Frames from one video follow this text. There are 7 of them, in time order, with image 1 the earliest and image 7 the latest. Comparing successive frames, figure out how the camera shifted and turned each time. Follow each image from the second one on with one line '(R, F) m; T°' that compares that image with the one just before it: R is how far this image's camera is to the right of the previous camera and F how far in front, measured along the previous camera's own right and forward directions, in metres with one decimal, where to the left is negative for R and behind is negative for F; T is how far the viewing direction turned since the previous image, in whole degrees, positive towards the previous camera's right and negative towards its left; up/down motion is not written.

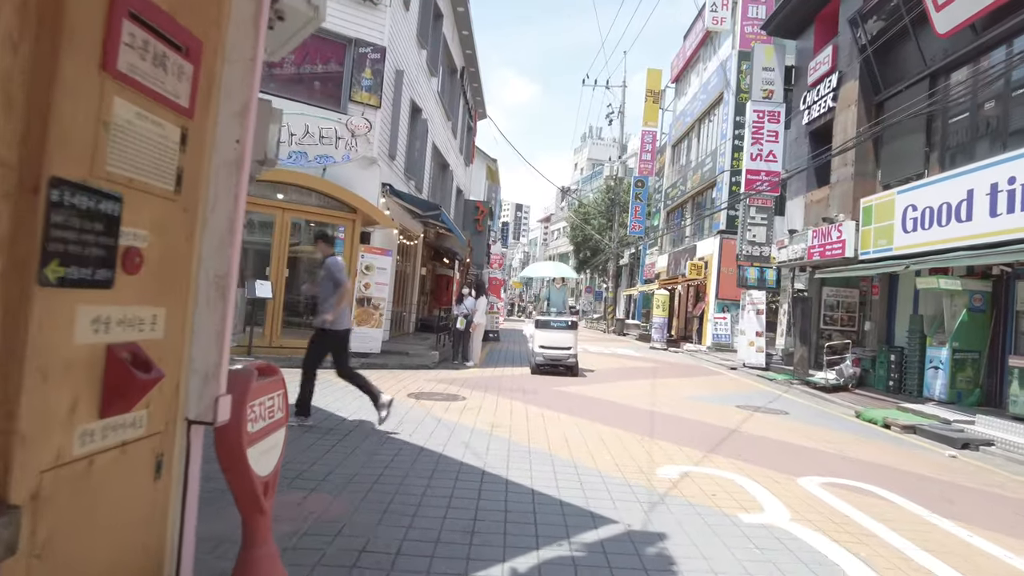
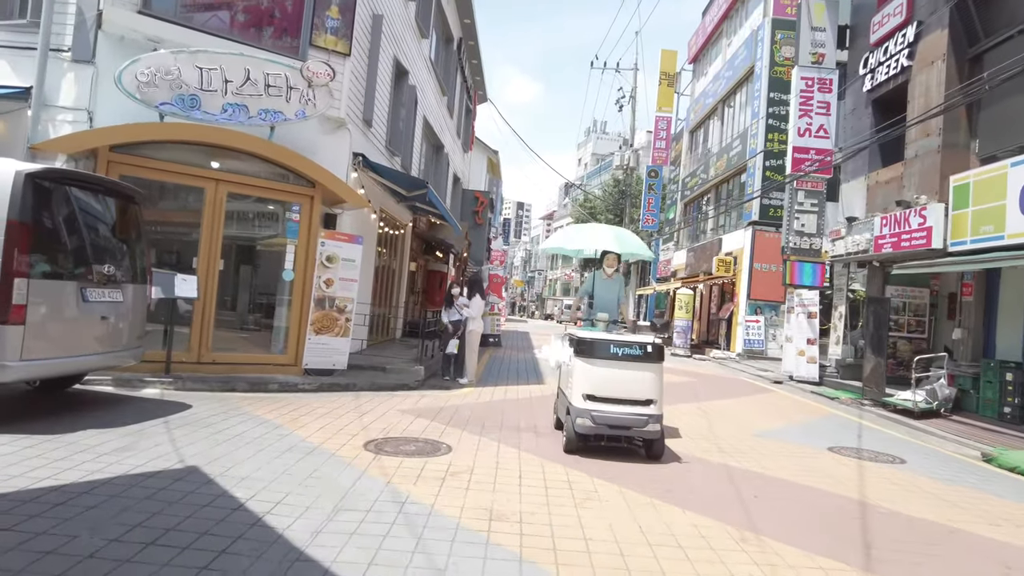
(-0.1, +2.5) m; 0°
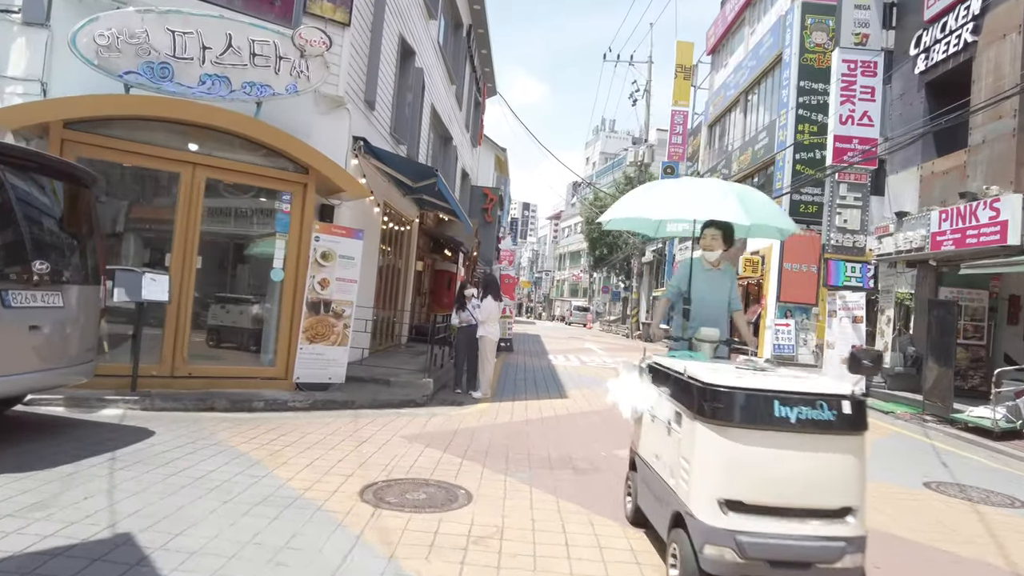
(-0.2, +1.1) m; 0°
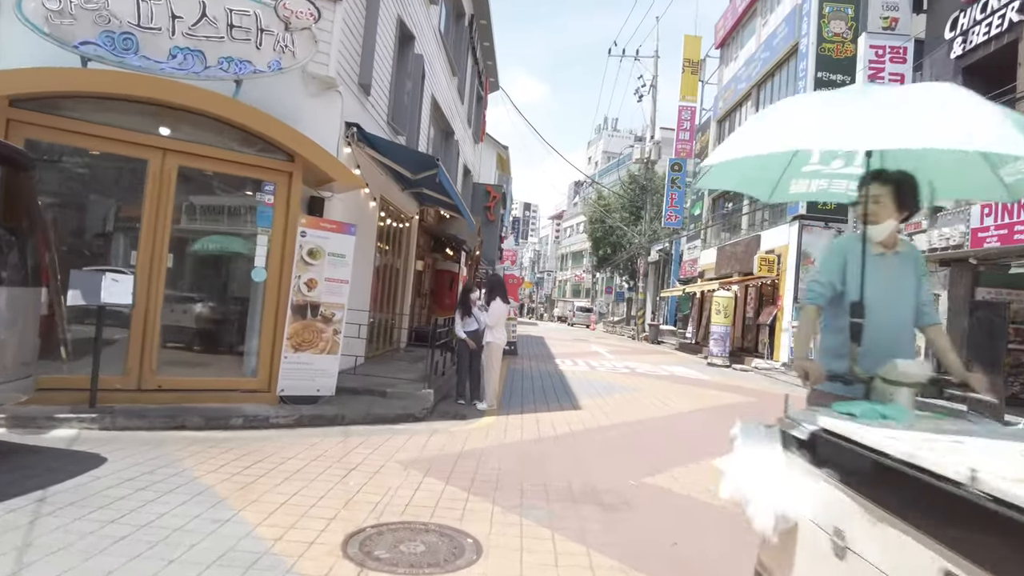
(-0.1, +0.8) m; 0°
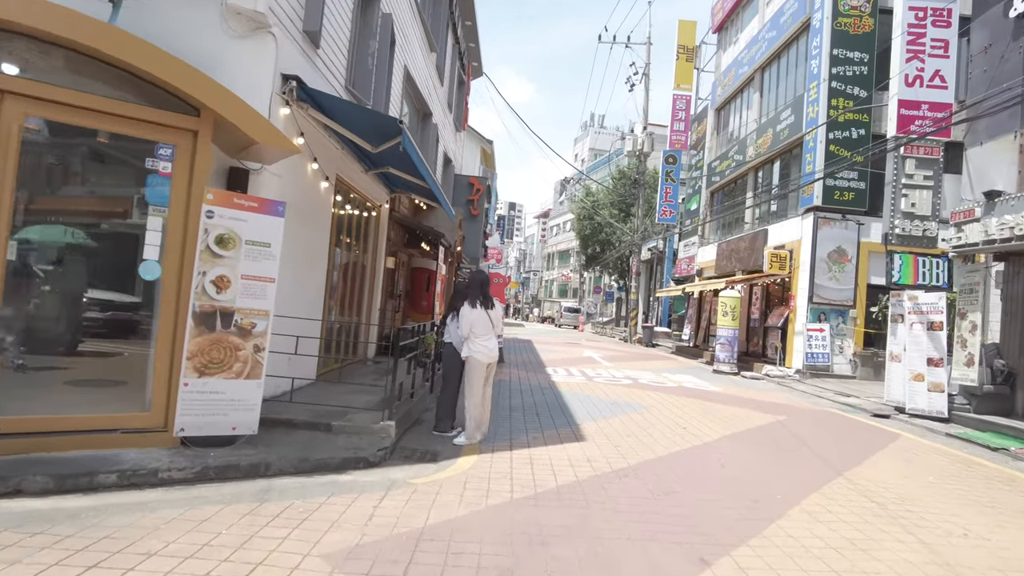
(0.0, +1.7) m; +1°
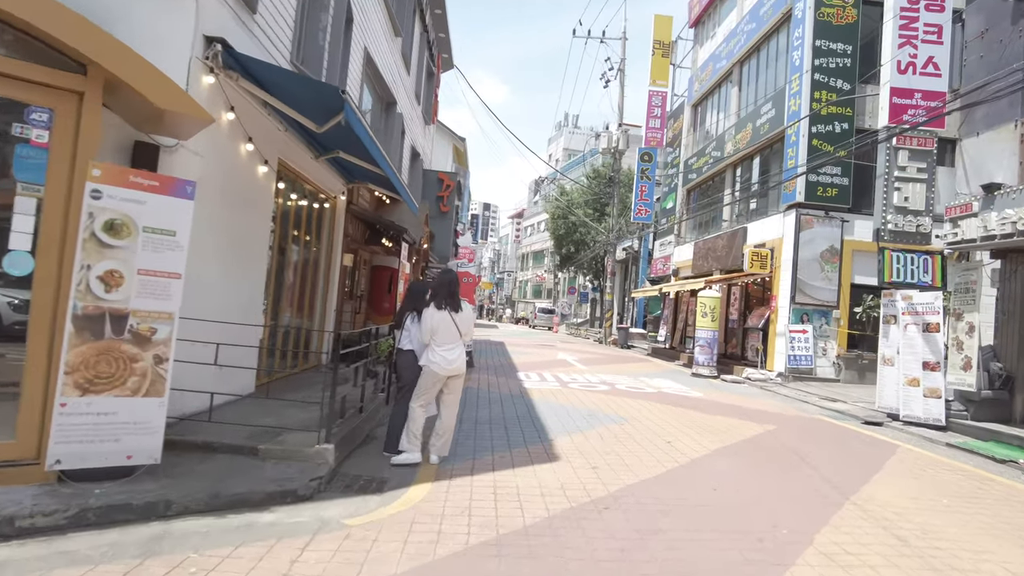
(+0.1, +0.8) m; +2°
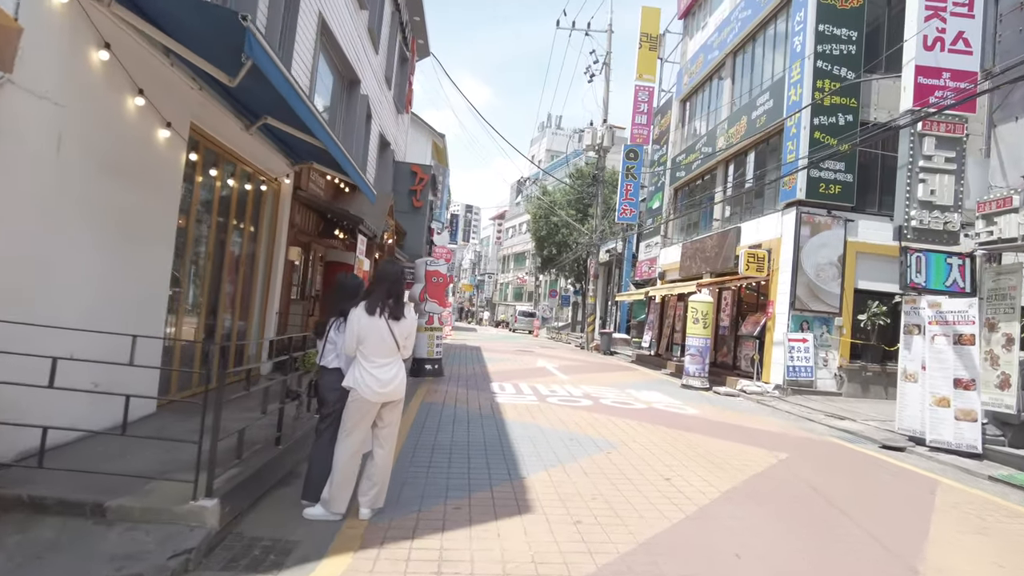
(+0.1, +1.3) m; +2°
